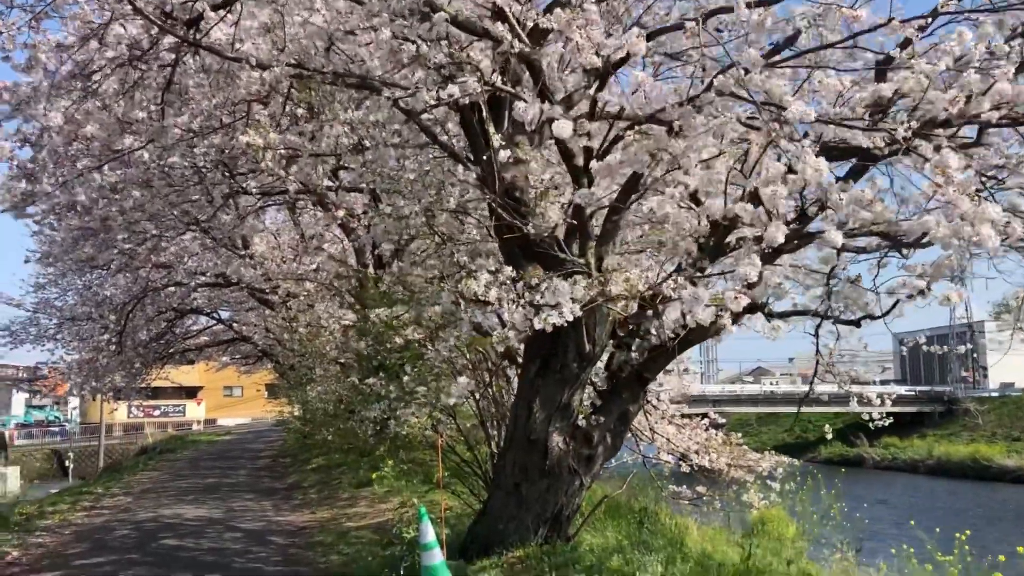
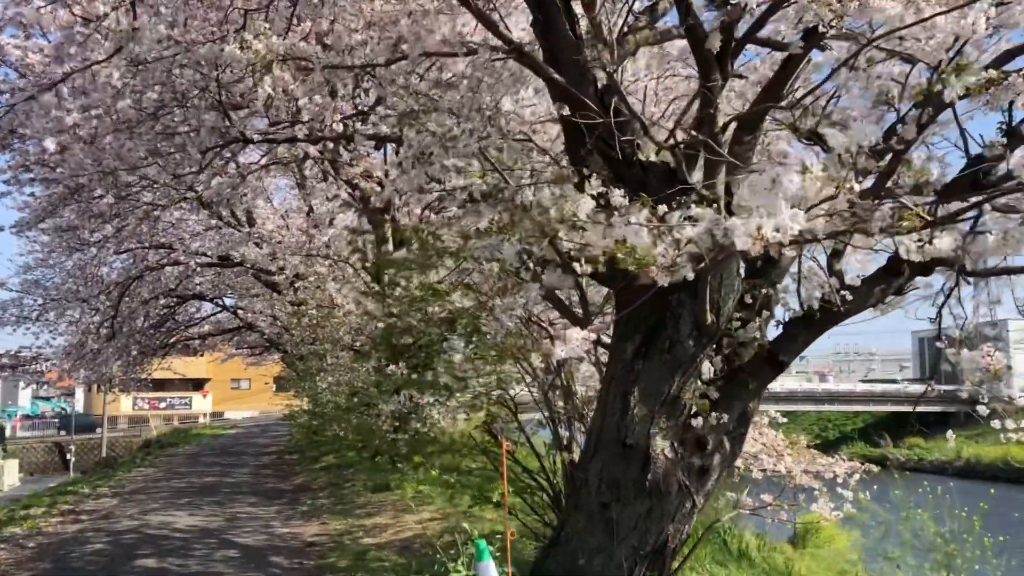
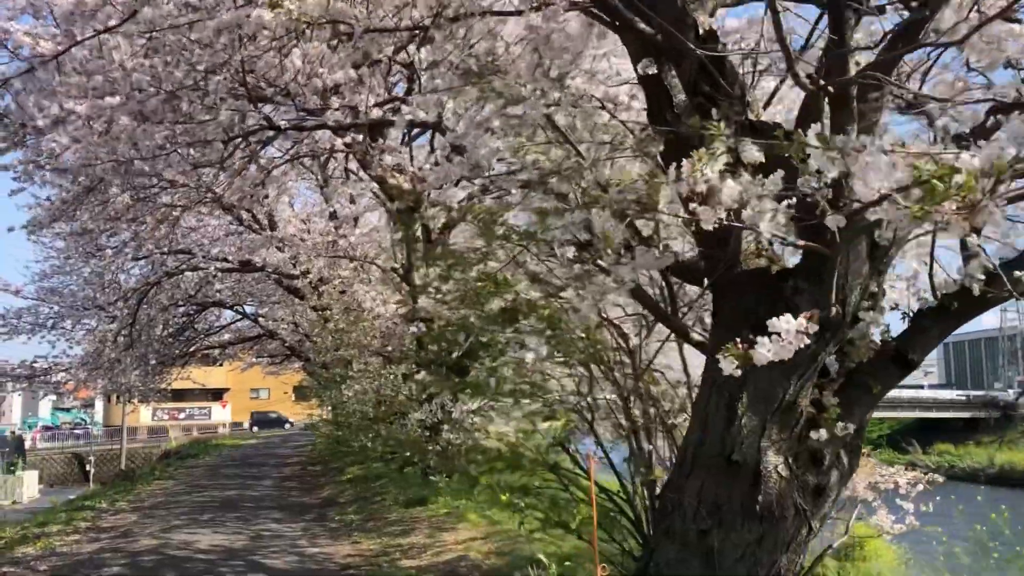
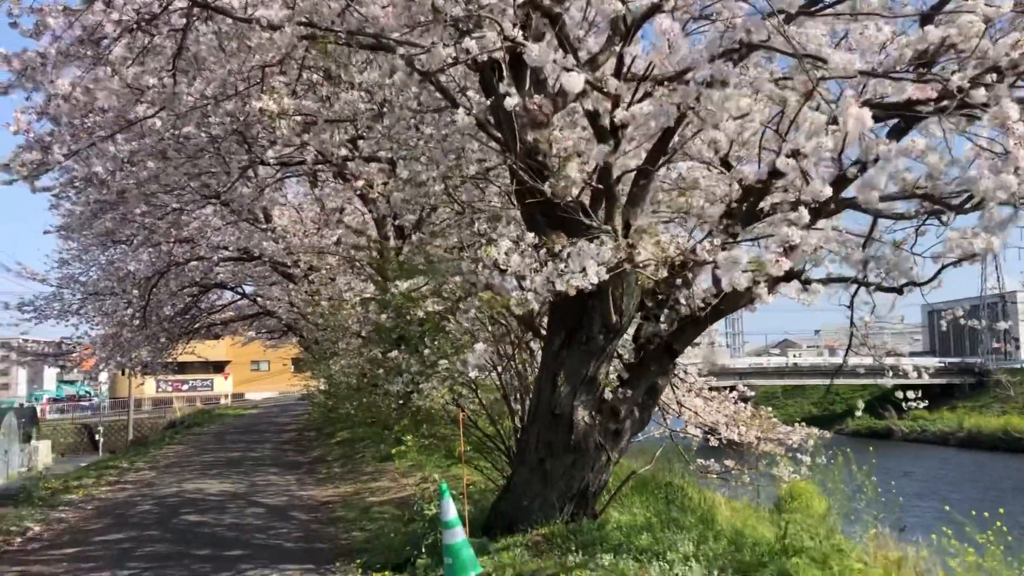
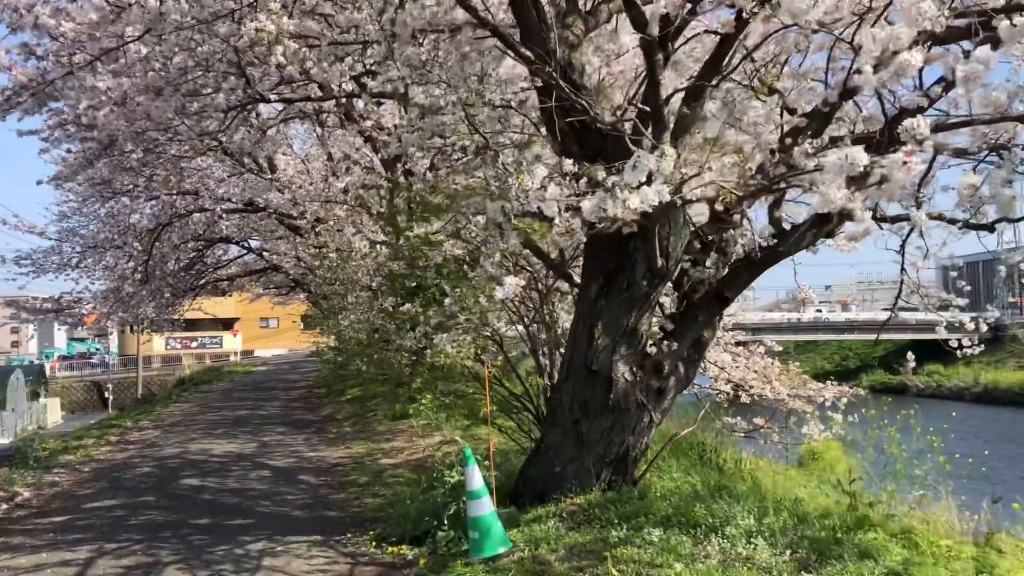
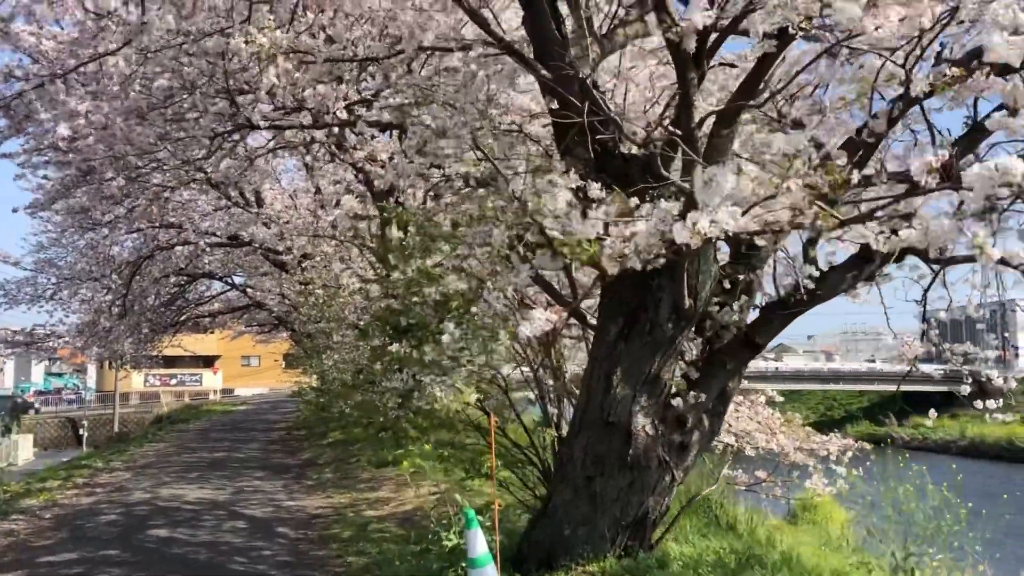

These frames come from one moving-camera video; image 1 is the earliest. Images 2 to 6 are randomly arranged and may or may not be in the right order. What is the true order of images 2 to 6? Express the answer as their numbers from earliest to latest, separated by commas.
4, 5, 6, 2, 3
